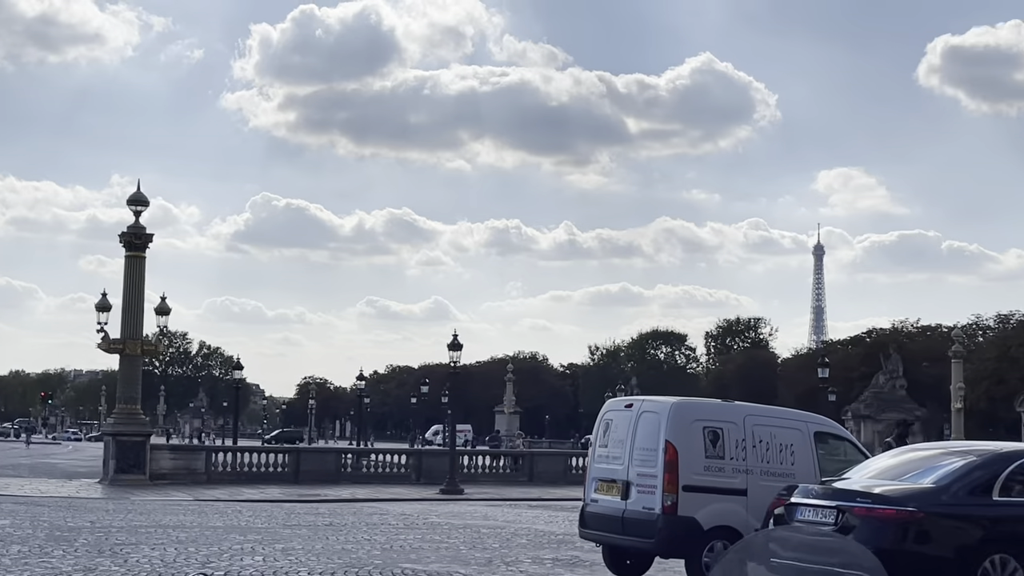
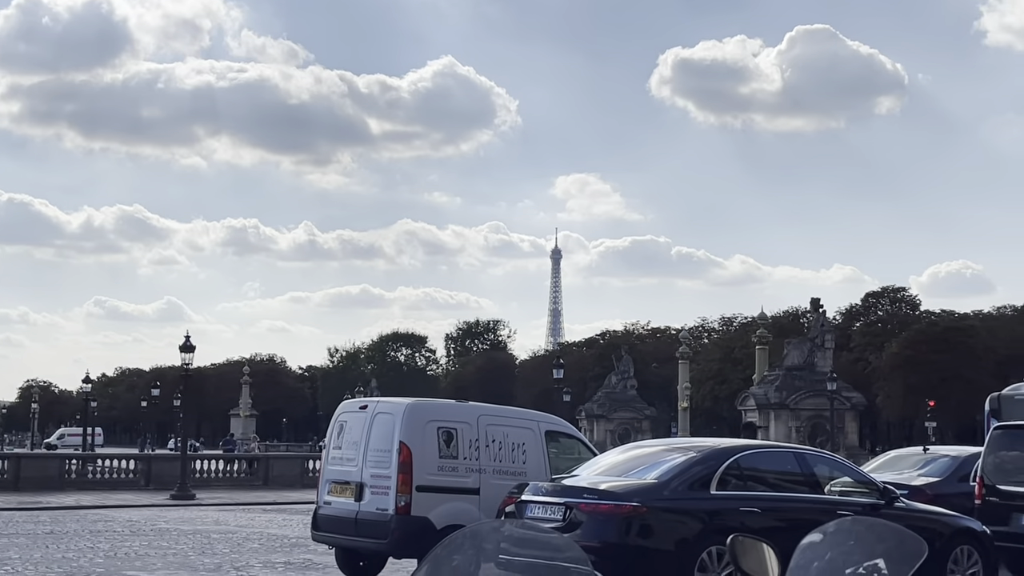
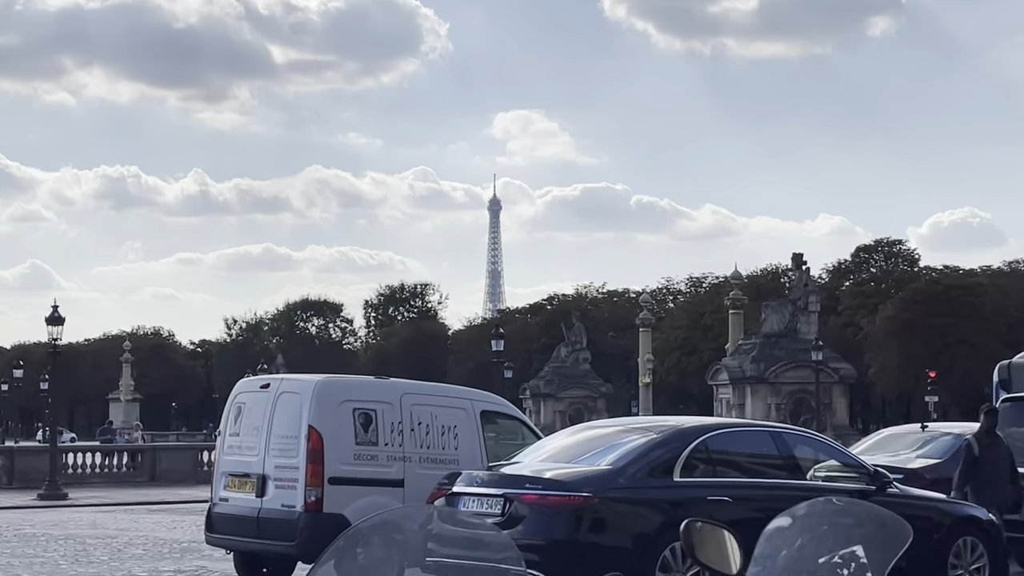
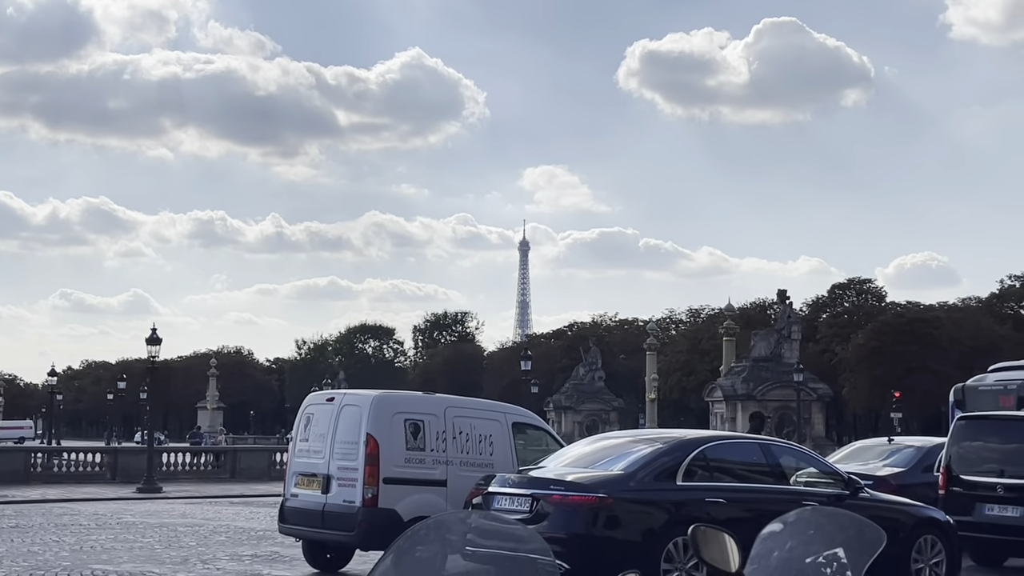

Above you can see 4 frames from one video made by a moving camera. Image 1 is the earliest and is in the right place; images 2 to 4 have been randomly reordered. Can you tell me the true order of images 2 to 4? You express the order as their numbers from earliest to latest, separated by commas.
2, 4, 3
